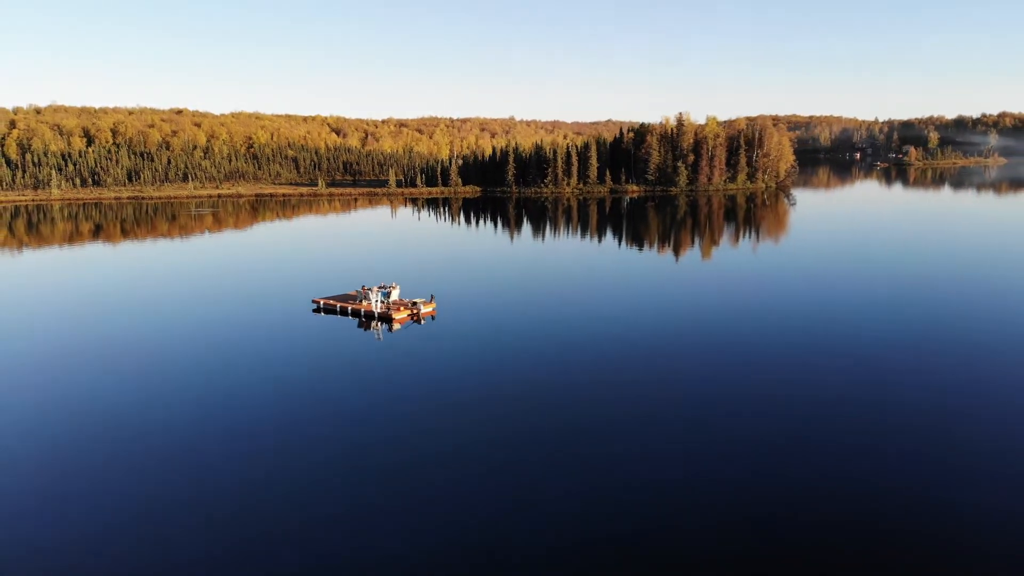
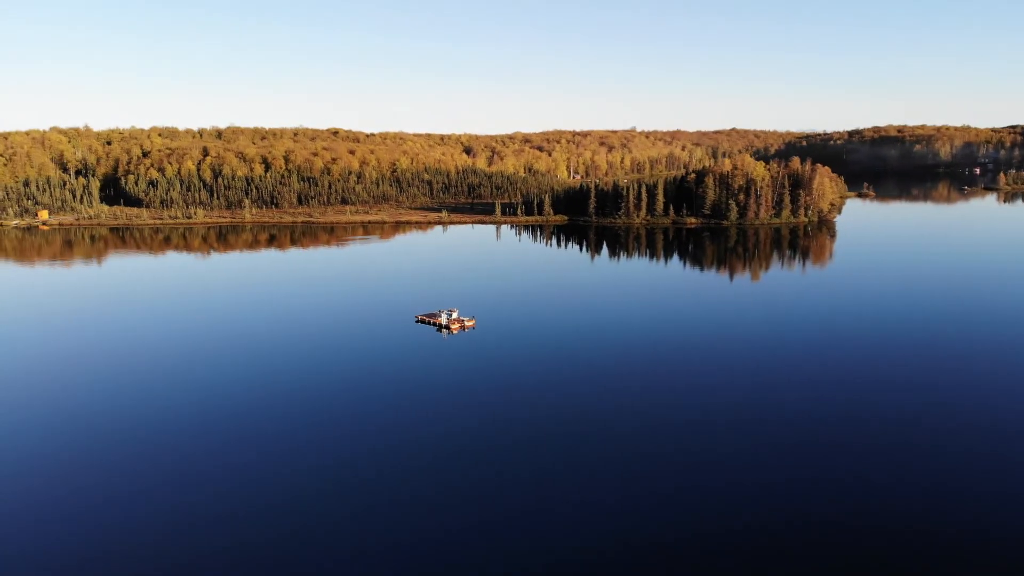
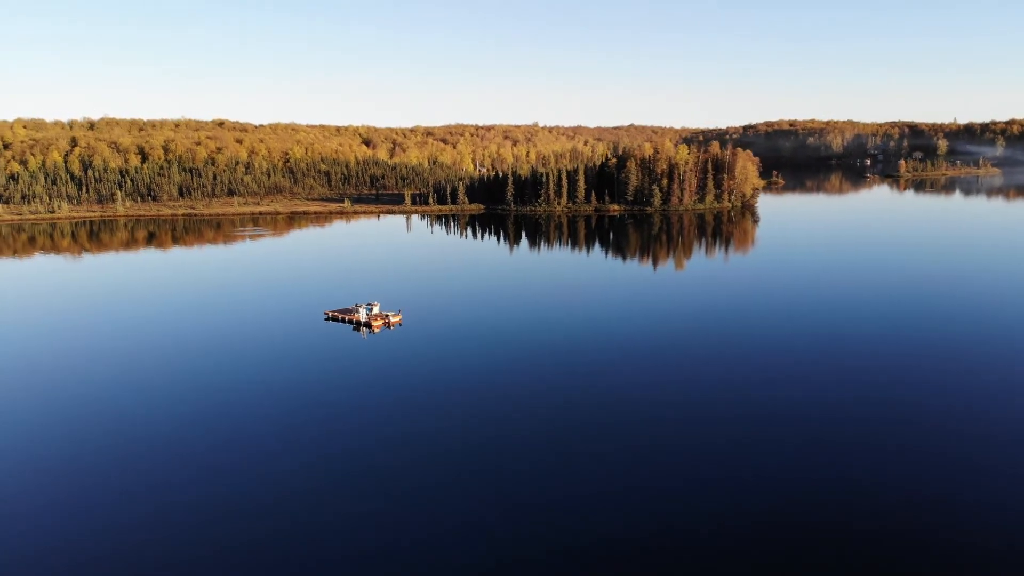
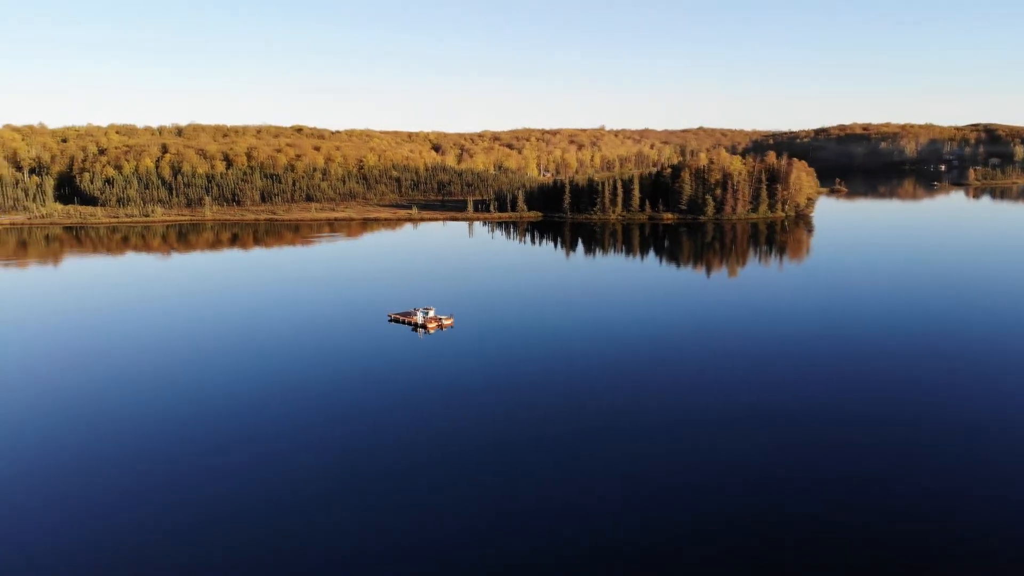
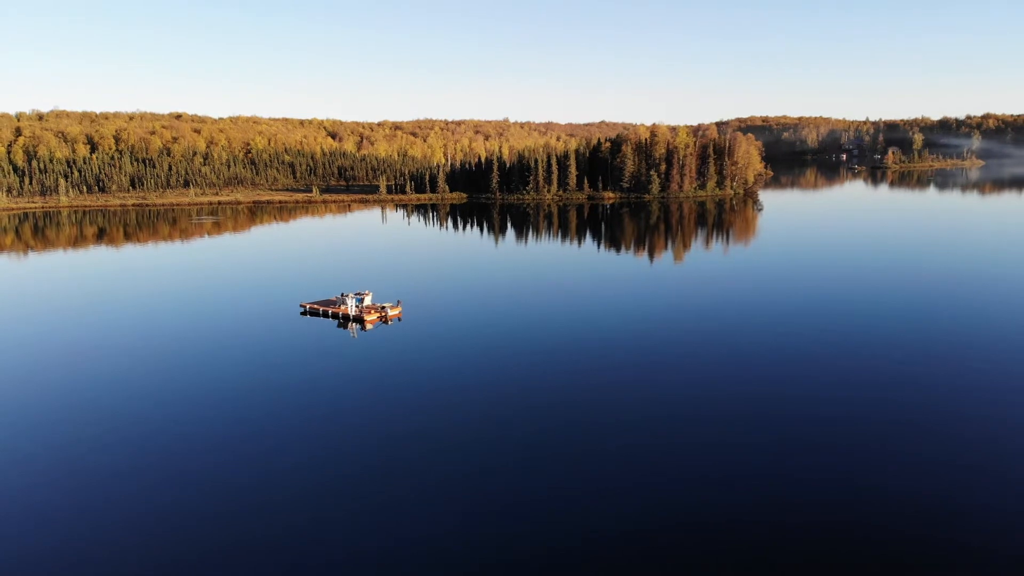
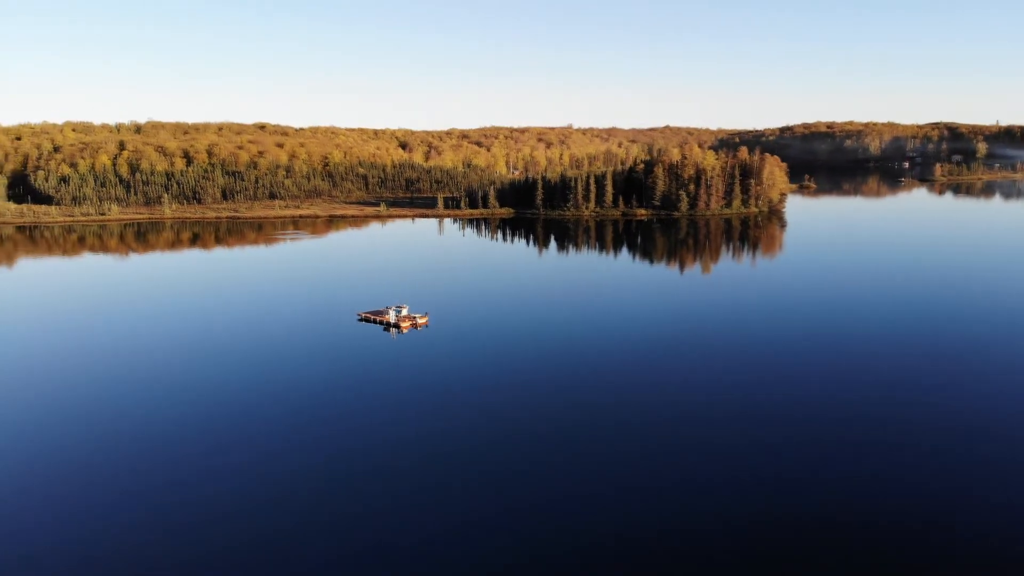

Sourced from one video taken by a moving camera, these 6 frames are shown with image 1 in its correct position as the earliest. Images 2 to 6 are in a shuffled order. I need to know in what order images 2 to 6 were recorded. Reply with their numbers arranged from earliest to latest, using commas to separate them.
5, 3, 6, 4, 2
